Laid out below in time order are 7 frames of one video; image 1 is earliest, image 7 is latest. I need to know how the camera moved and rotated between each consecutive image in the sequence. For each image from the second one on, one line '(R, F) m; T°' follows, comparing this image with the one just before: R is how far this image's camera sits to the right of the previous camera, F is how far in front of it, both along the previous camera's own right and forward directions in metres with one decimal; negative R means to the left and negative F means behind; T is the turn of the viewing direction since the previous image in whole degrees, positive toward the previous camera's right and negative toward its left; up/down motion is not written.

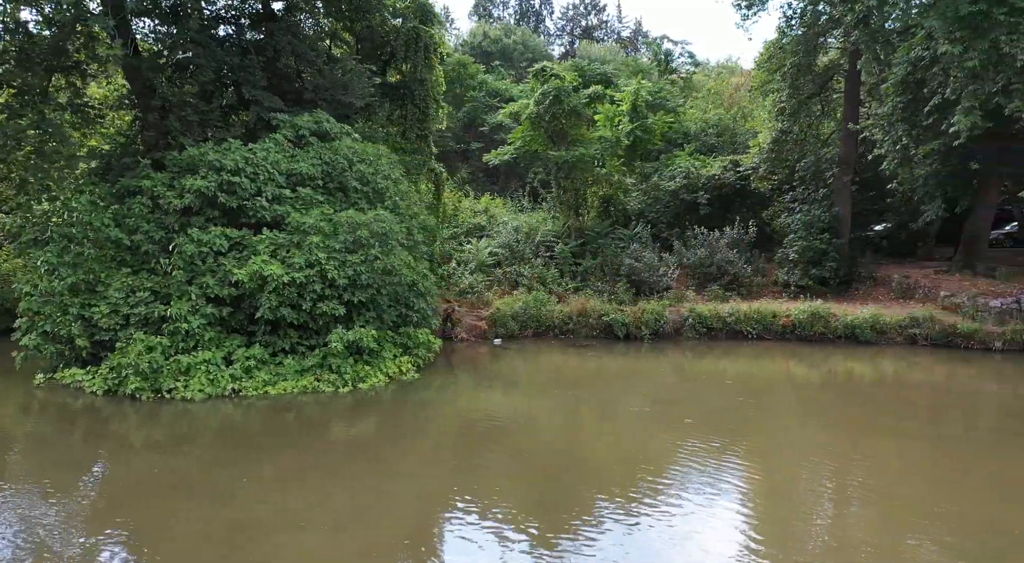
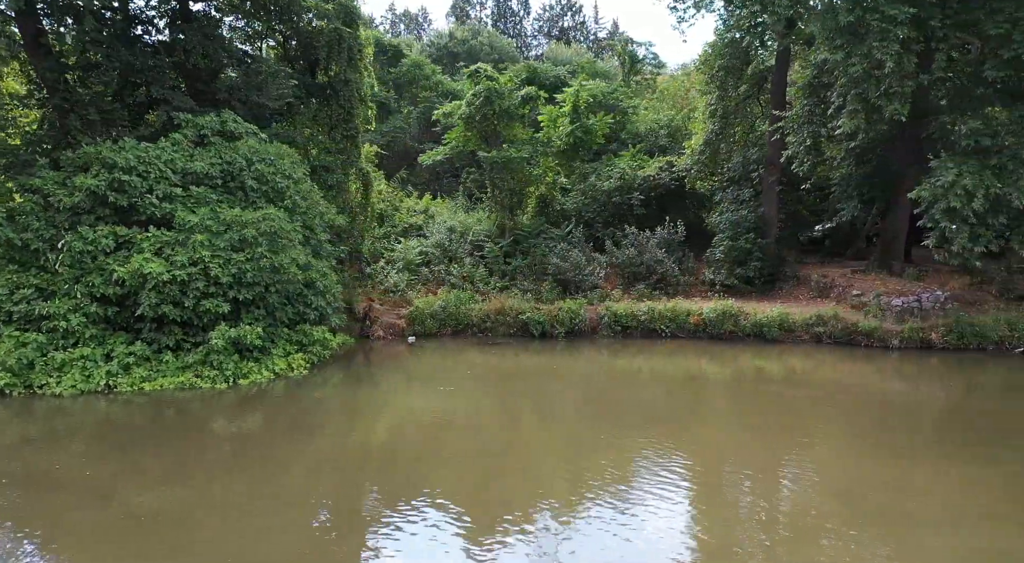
(+1.6, -0.2) m; +1°
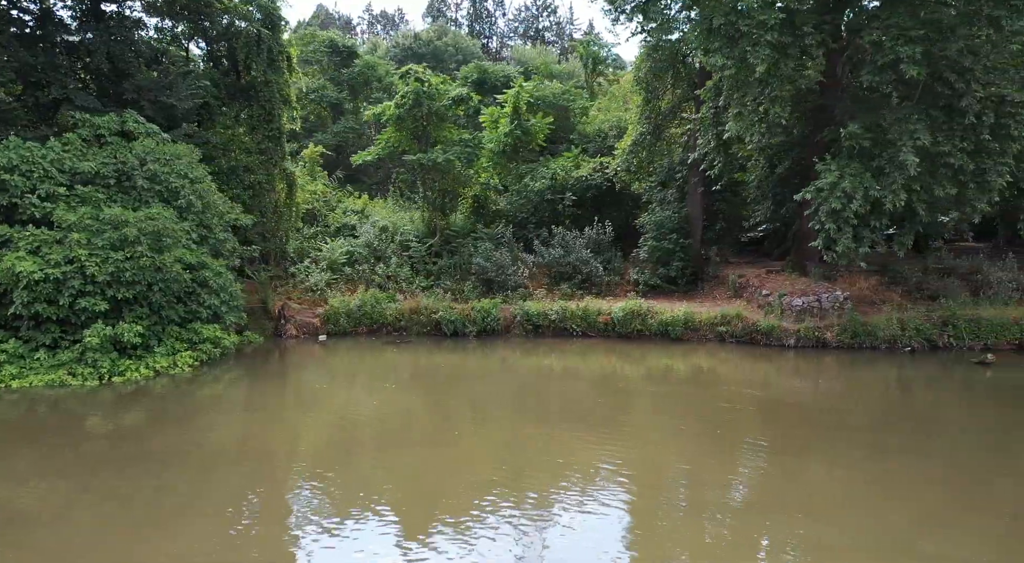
(+1.7, -0.2) m; +1°
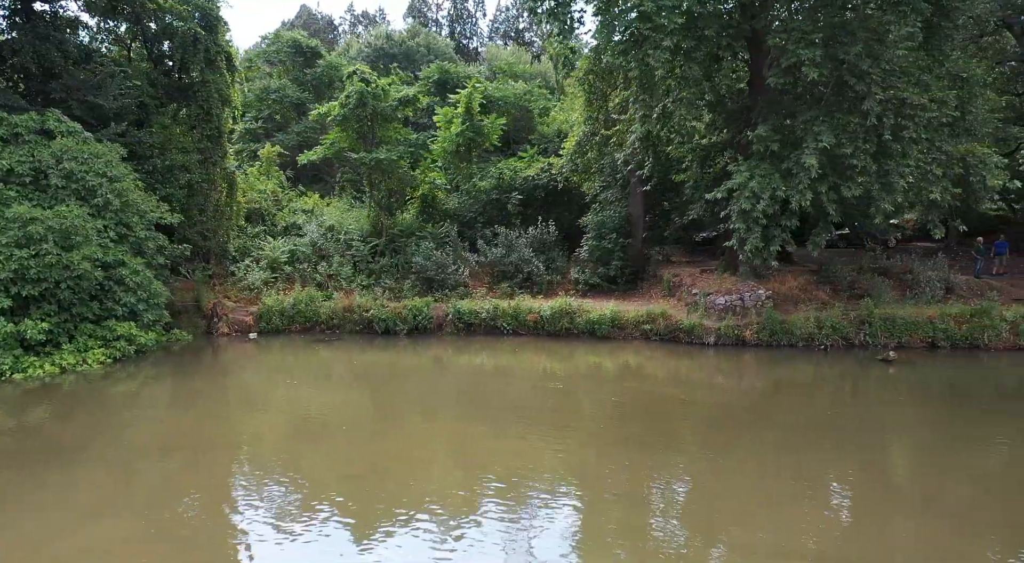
(+1.4, -0.2) m; +1°
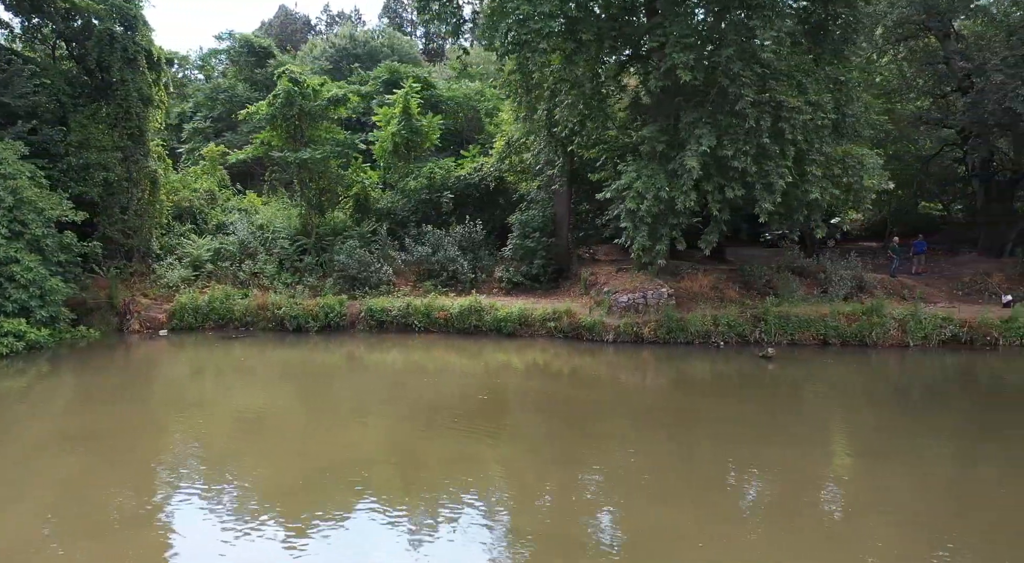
(+1.8, -0.2) m; +1°
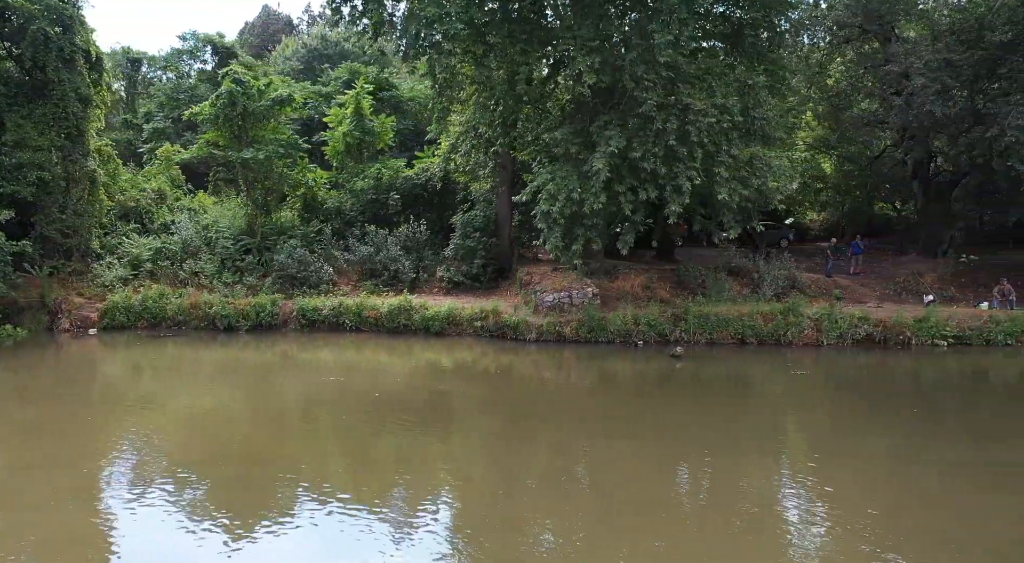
(+1.4, -0.2) m; +1°
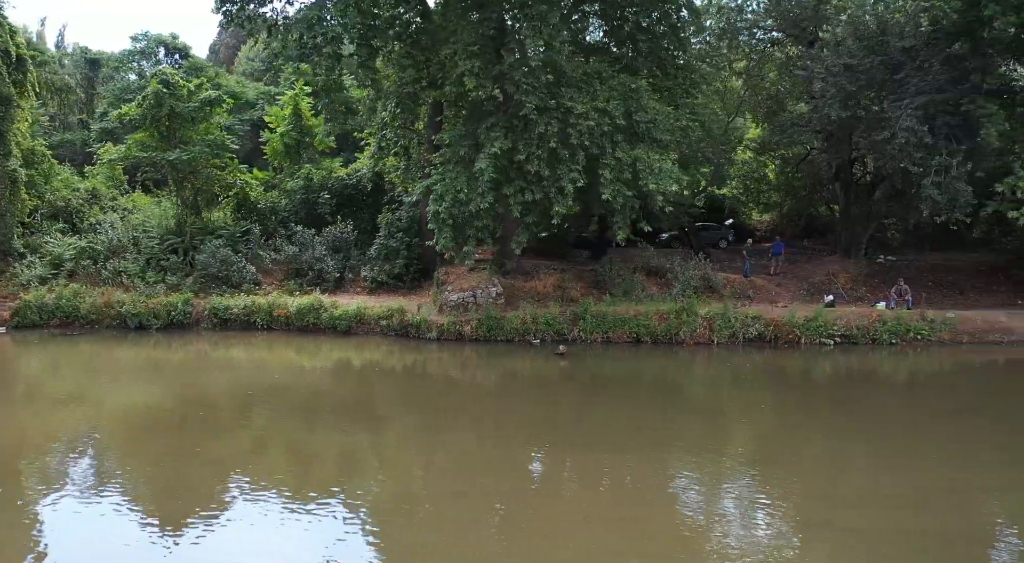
(+1.9, -0.3) m; +1°
